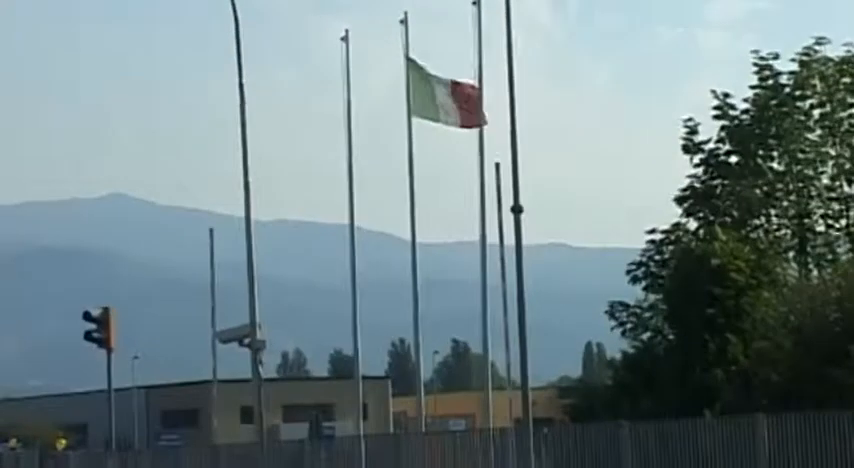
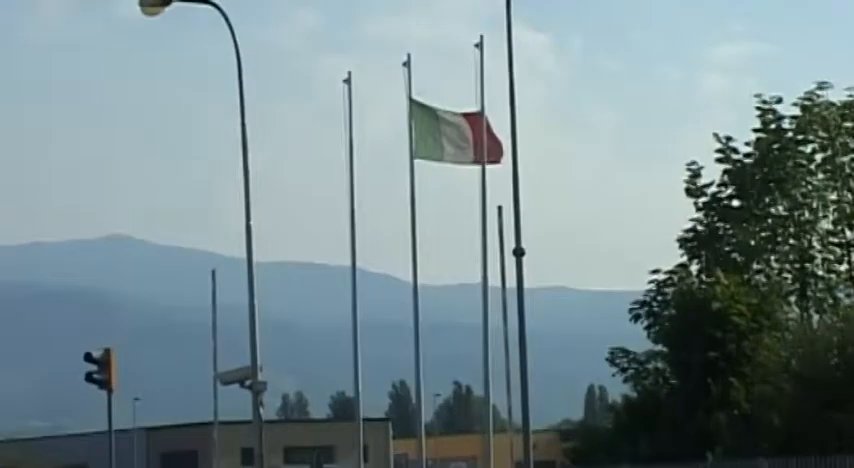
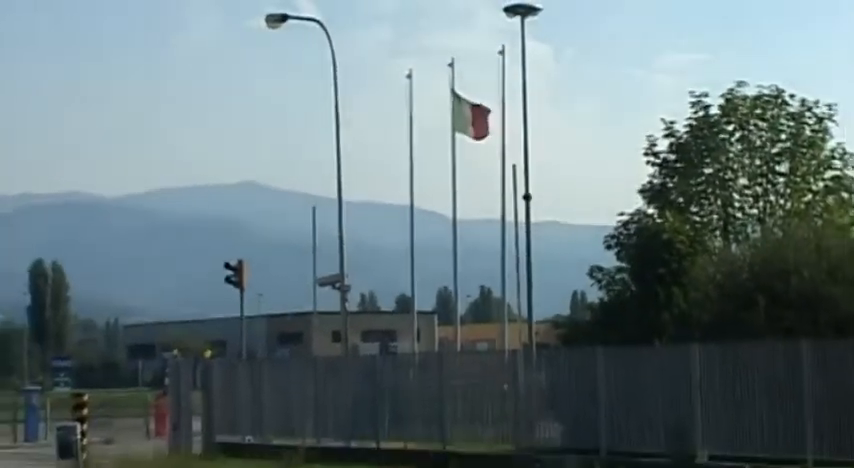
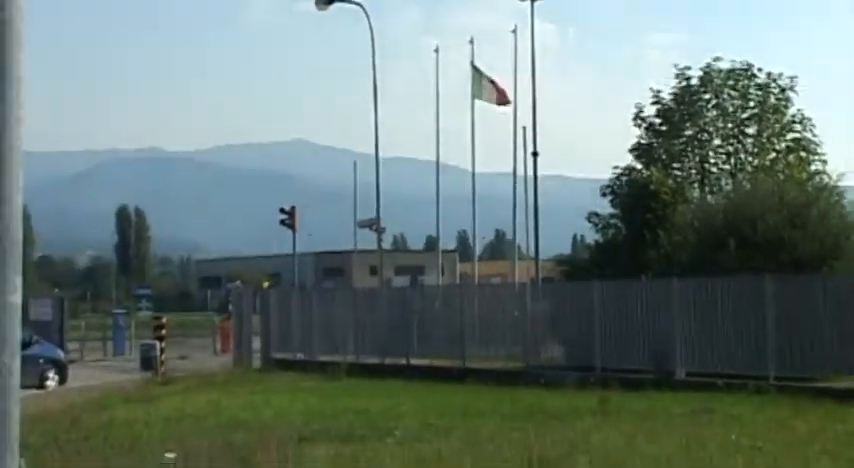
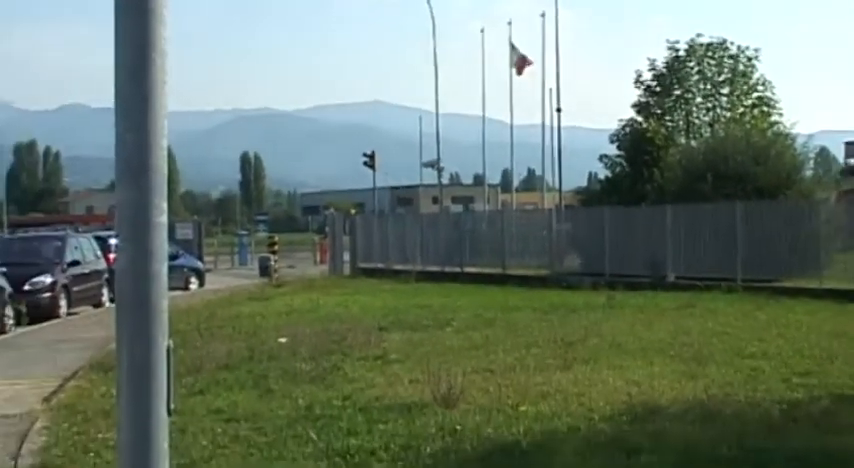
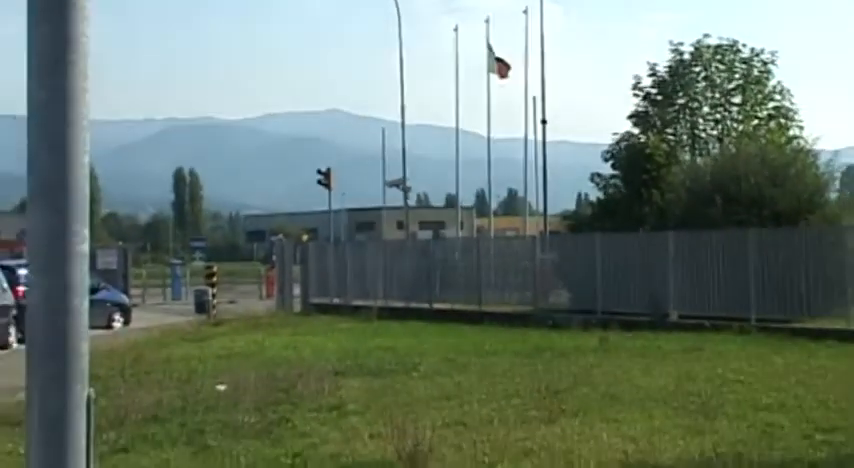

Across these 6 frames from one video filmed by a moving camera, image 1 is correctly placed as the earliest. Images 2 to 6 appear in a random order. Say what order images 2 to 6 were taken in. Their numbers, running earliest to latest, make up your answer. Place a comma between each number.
2, 3, 4, 6, 5
